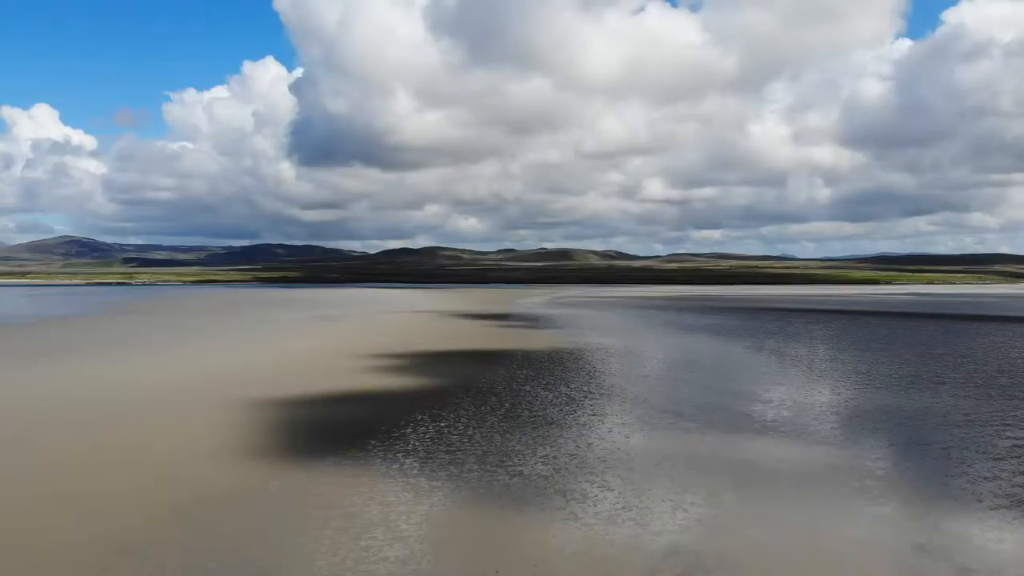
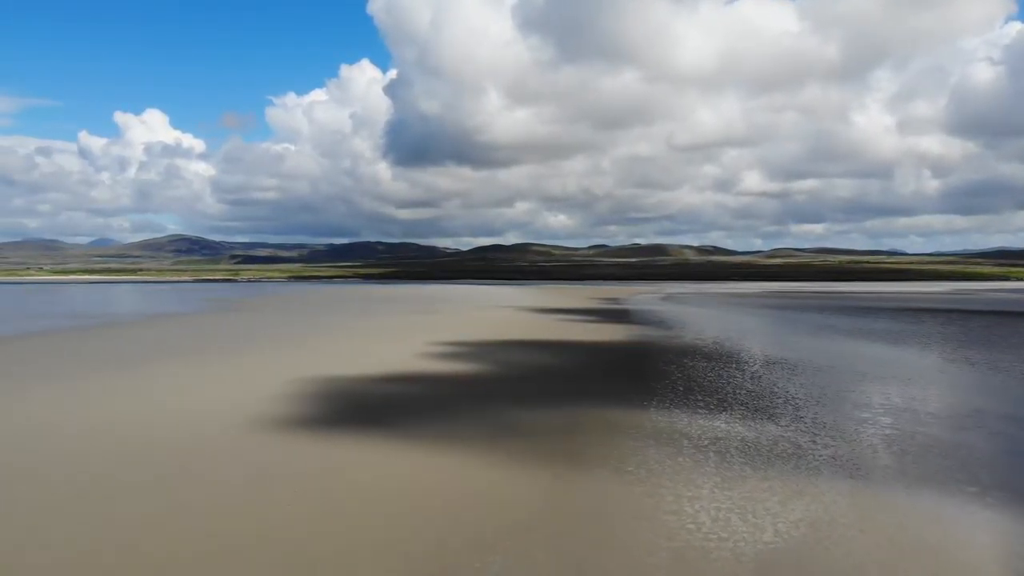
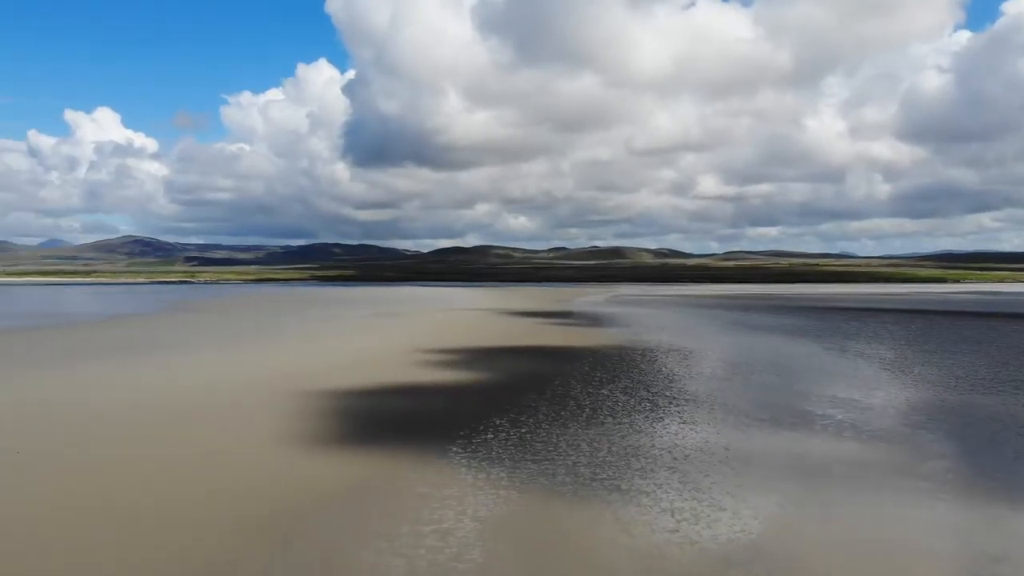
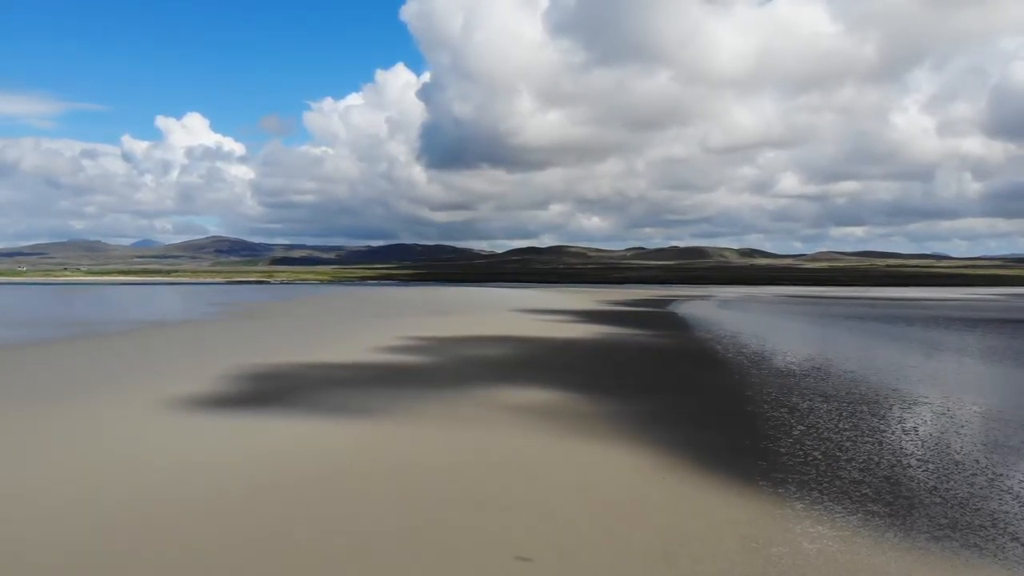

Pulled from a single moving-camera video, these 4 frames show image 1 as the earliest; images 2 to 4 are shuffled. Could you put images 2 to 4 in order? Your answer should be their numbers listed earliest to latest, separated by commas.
3, 2, 4
